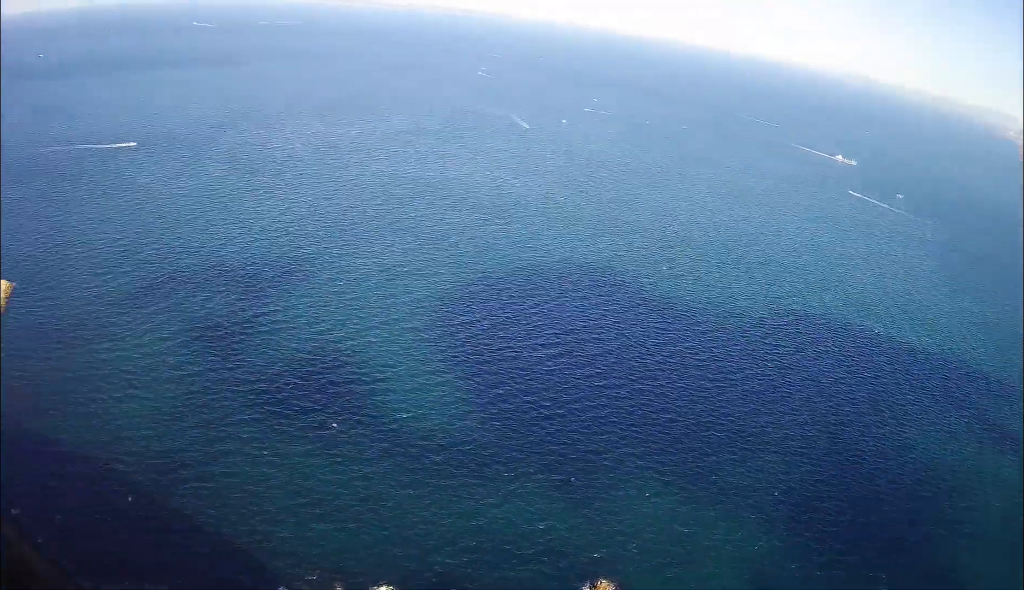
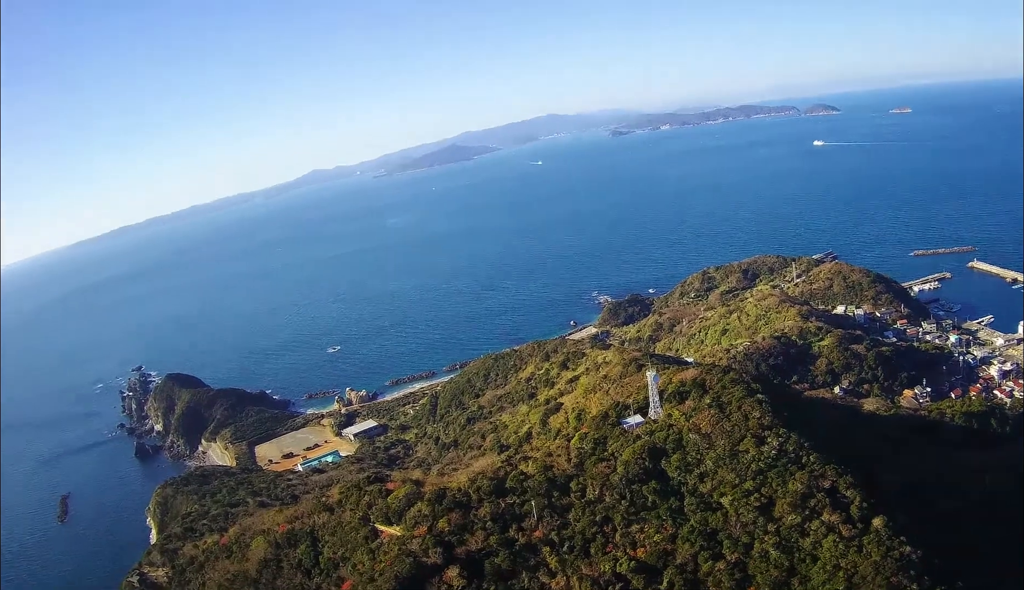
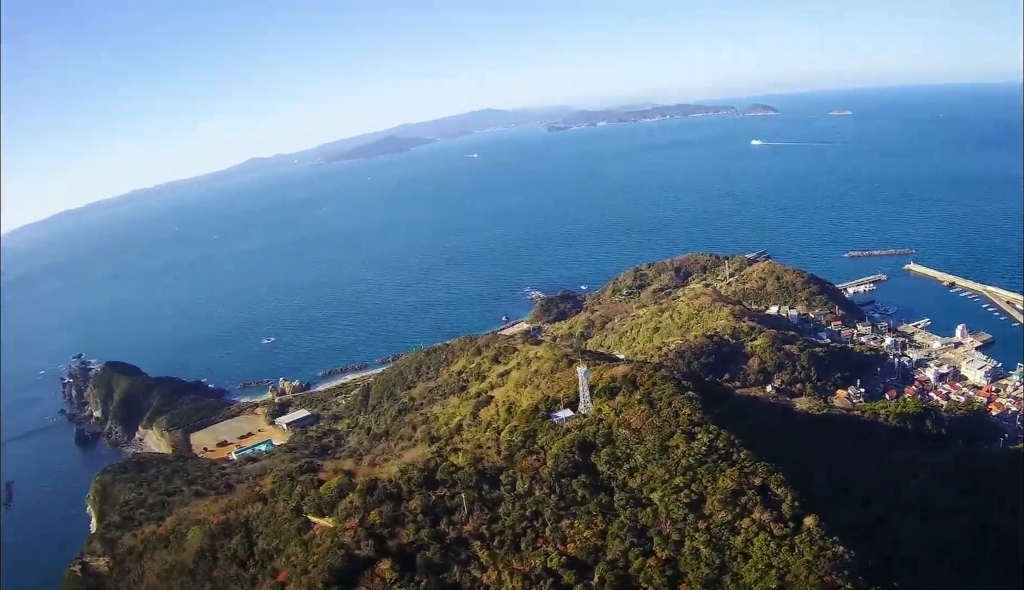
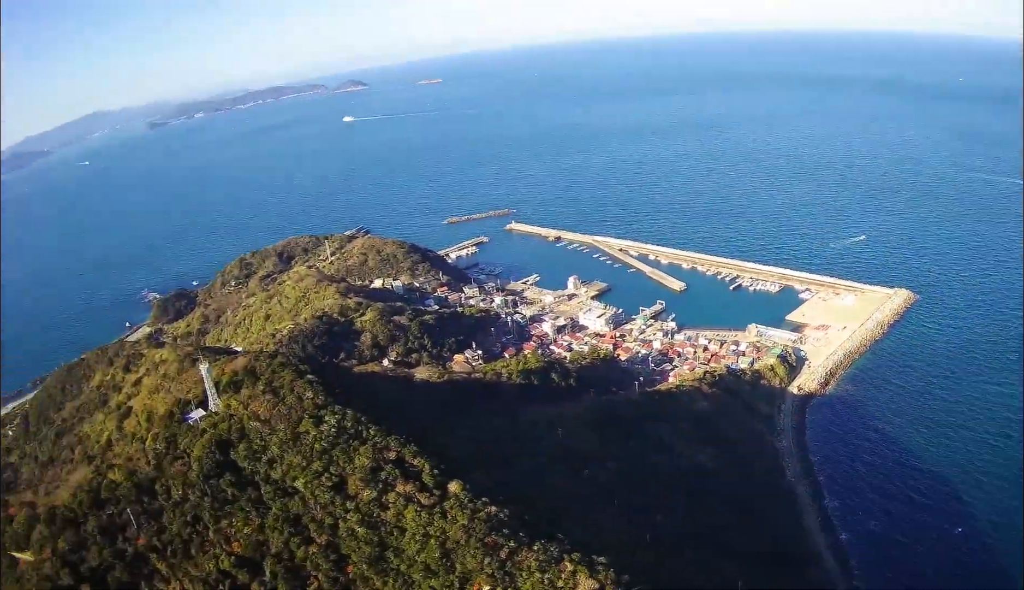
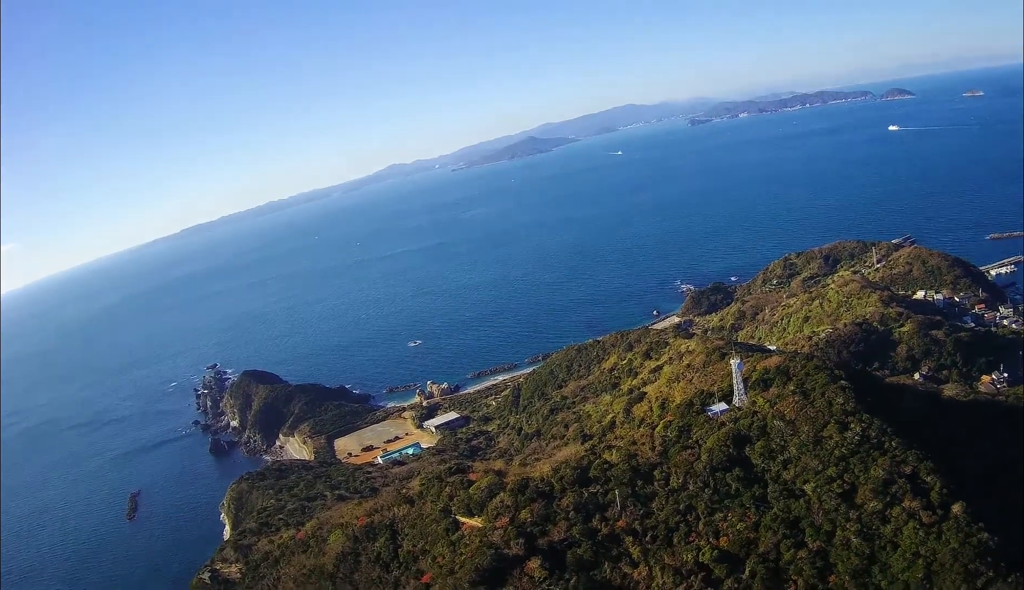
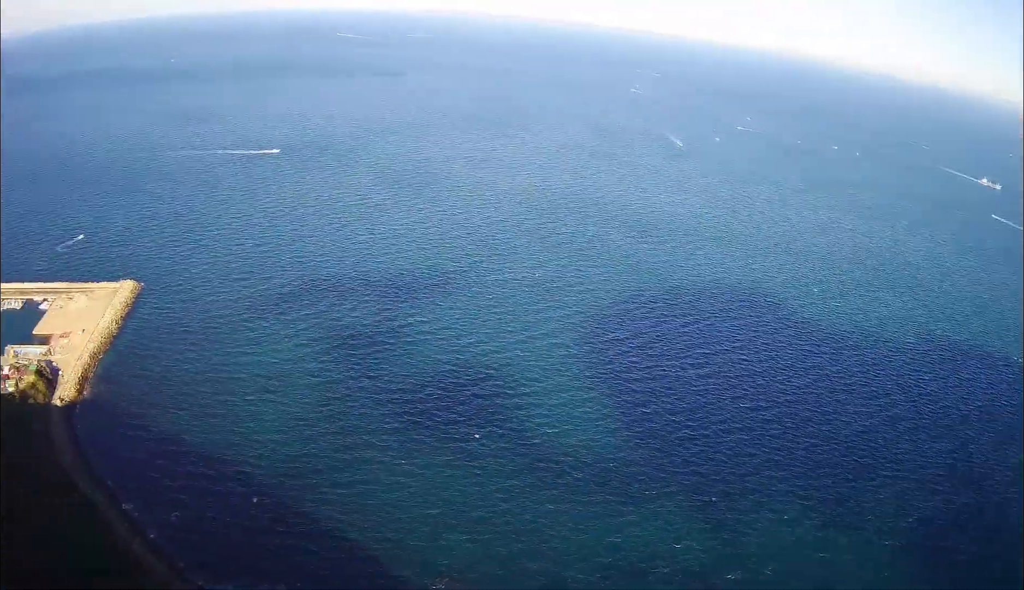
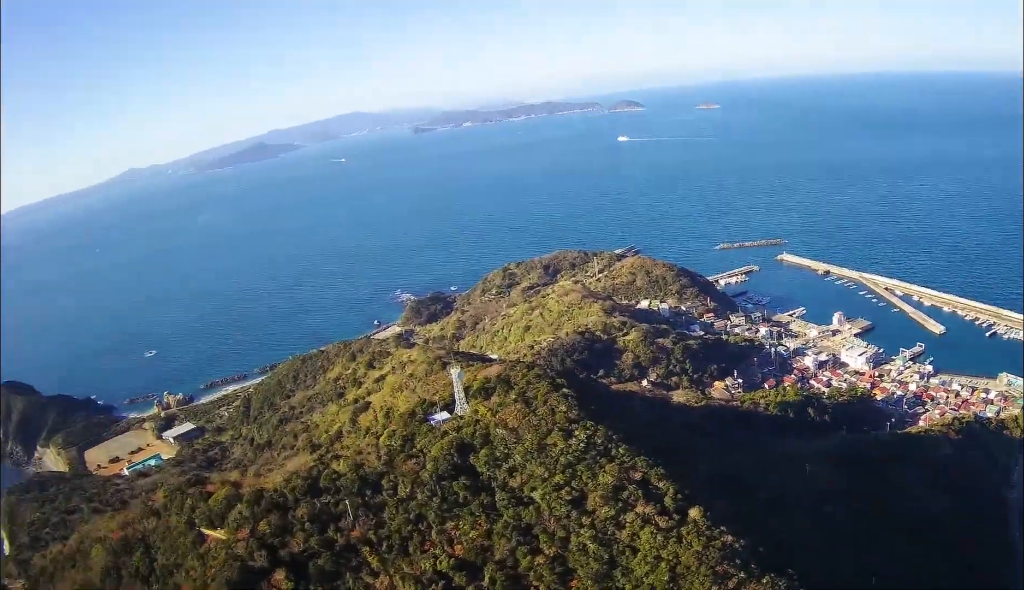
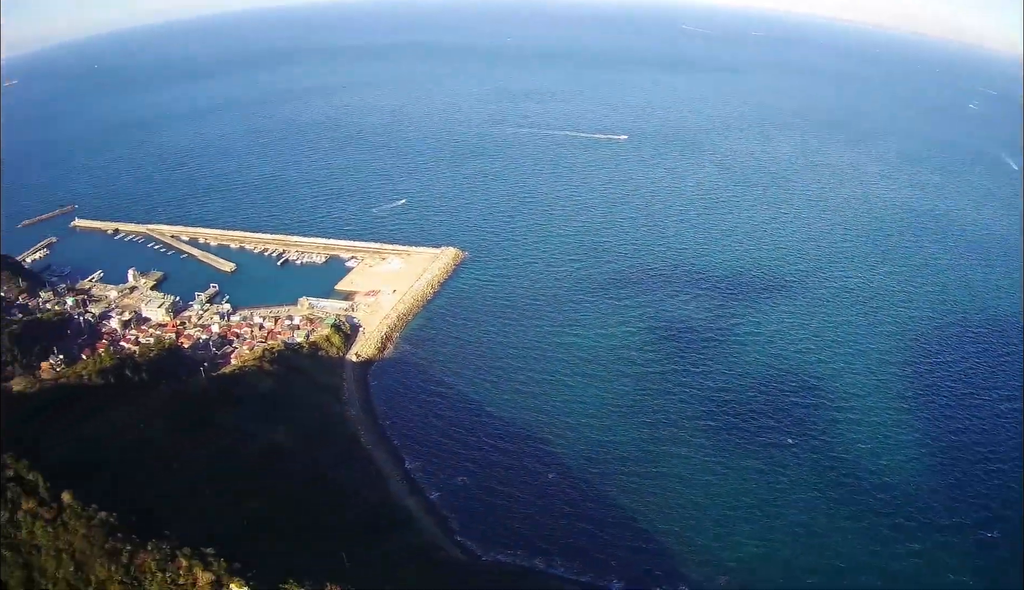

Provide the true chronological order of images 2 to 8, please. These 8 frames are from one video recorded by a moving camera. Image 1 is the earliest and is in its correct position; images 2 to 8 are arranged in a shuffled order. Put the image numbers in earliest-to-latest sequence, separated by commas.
6, 8, 4, 7, 3, 2, 5
